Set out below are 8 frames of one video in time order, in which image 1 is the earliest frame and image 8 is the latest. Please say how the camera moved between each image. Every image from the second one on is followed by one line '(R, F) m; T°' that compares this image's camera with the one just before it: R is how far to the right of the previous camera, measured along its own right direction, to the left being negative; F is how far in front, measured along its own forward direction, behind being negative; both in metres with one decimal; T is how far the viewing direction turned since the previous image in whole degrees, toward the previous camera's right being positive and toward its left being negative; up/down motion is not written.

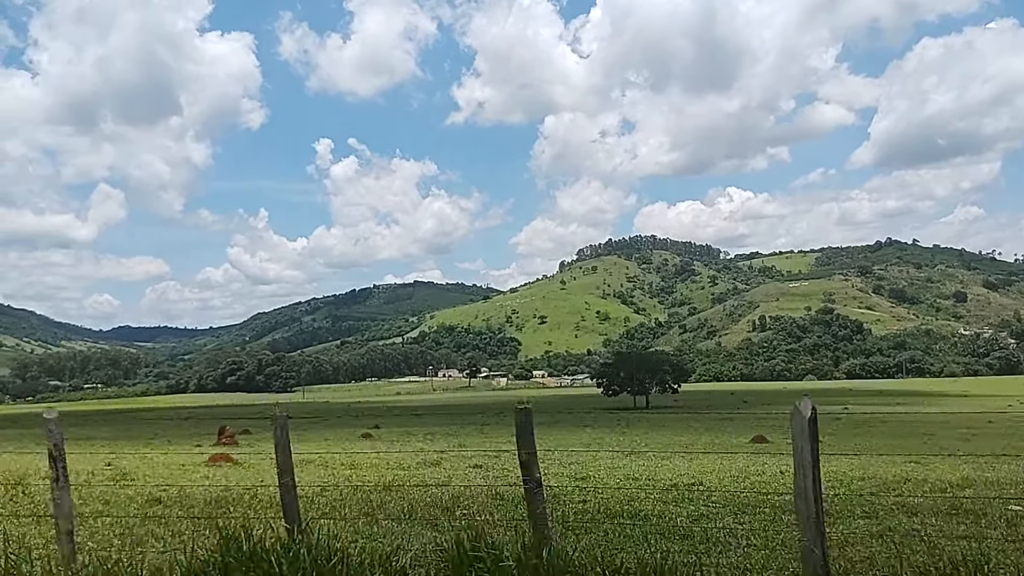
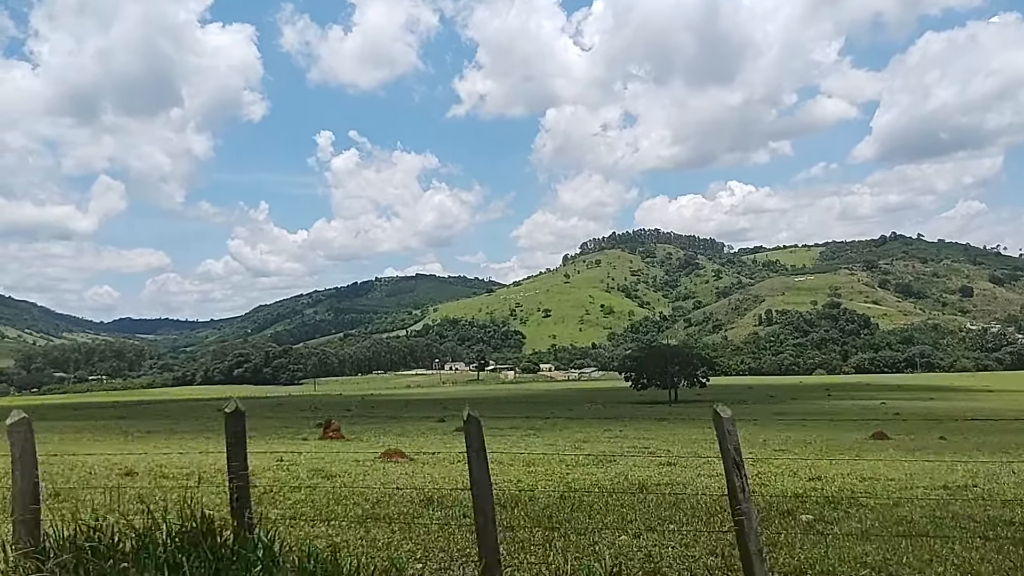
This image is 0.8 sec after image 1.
(-1.8, +0.3) m; 0°
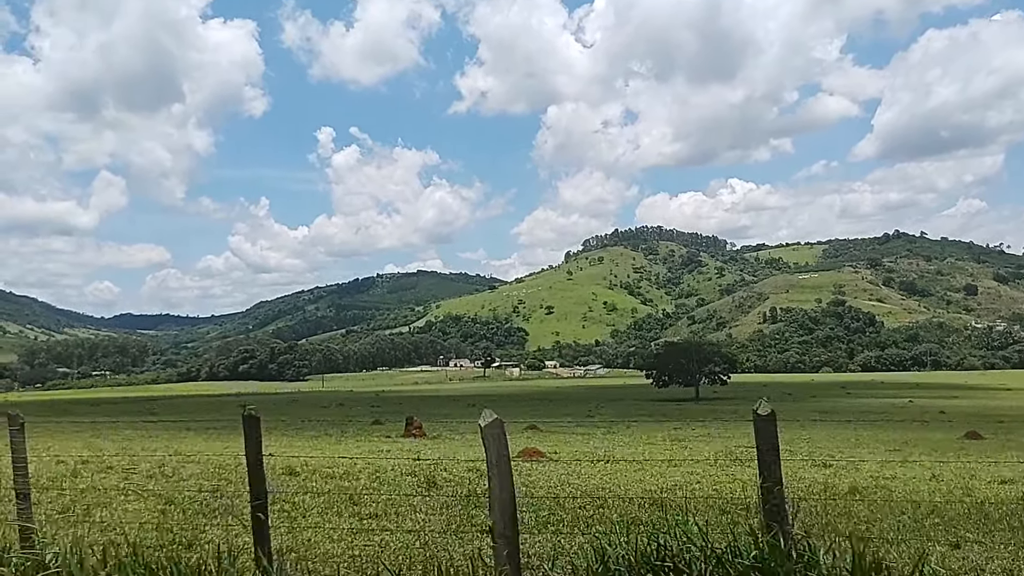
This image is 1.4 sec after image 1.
(-1.3, +0.2) m; 0°
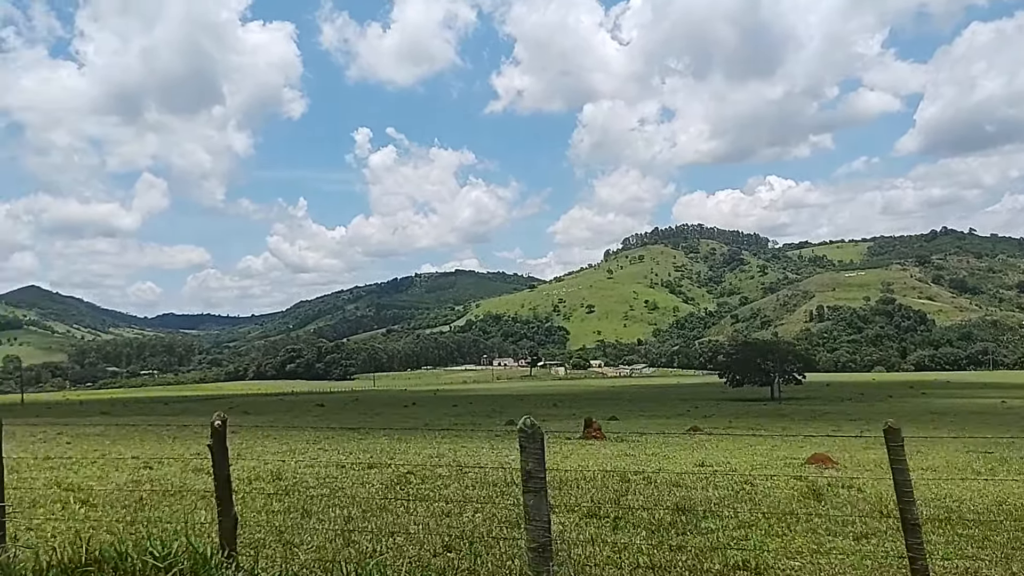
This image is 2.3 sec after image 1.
(-2.2, +0.3) m; -2°
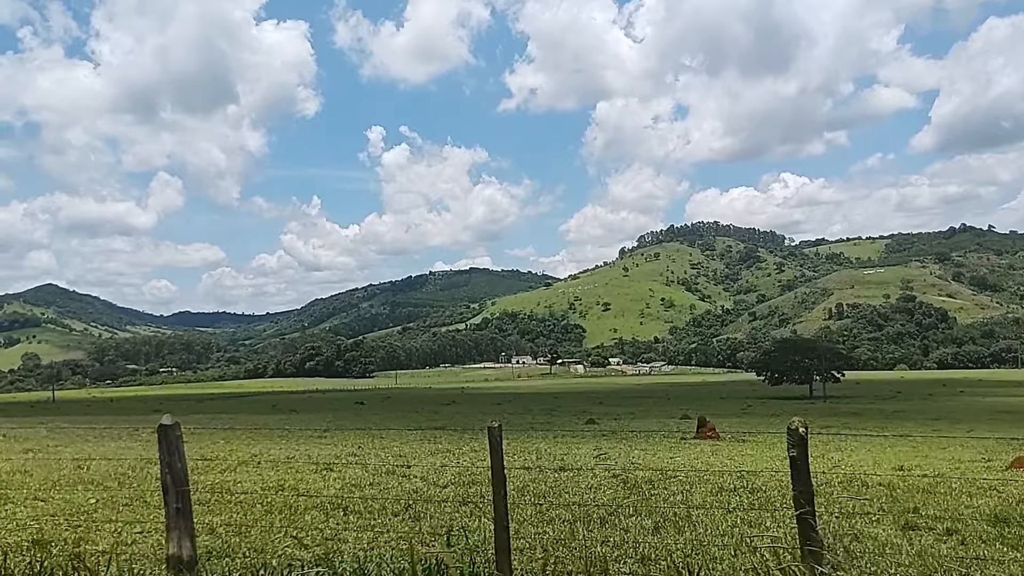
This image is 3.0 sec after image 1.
(-1.5, +0.1) m; -1°
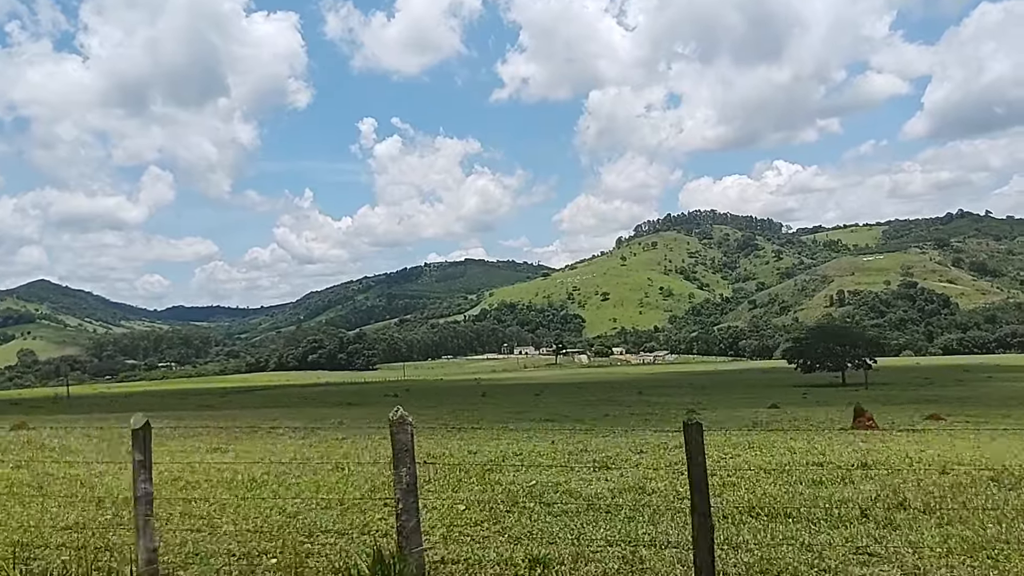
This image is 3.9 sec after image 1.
(-2.2, +0.8) m; +1°
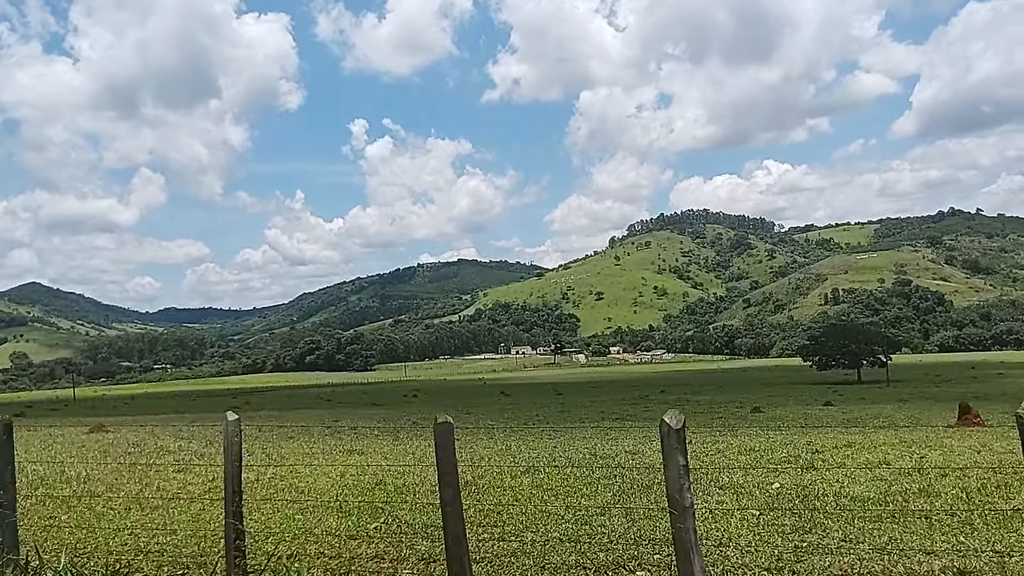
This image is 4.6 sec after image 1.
(-1.4, -0.4) m; +1°
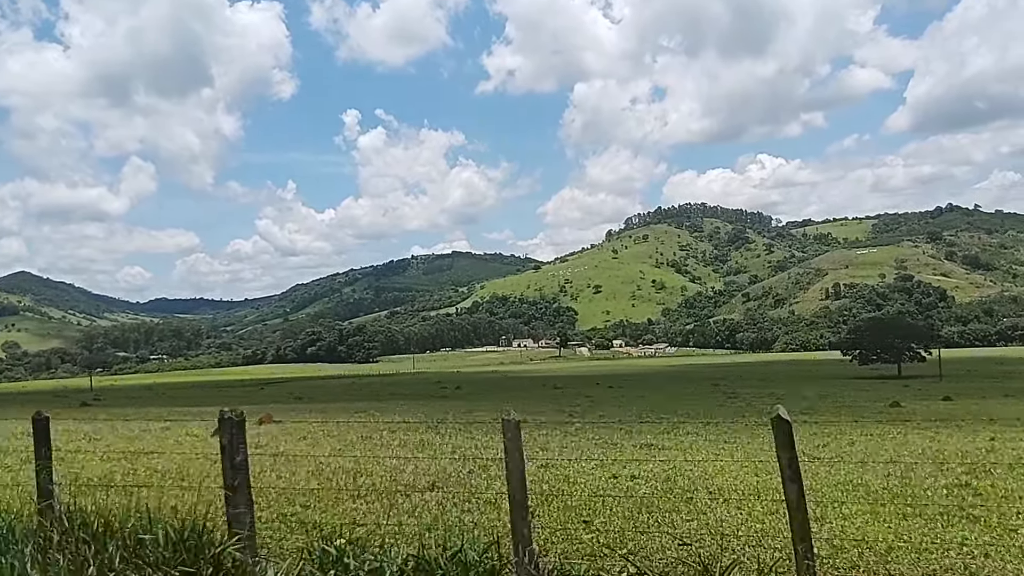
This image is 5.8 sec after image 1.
(-2.7, +1.3) m; +1°
